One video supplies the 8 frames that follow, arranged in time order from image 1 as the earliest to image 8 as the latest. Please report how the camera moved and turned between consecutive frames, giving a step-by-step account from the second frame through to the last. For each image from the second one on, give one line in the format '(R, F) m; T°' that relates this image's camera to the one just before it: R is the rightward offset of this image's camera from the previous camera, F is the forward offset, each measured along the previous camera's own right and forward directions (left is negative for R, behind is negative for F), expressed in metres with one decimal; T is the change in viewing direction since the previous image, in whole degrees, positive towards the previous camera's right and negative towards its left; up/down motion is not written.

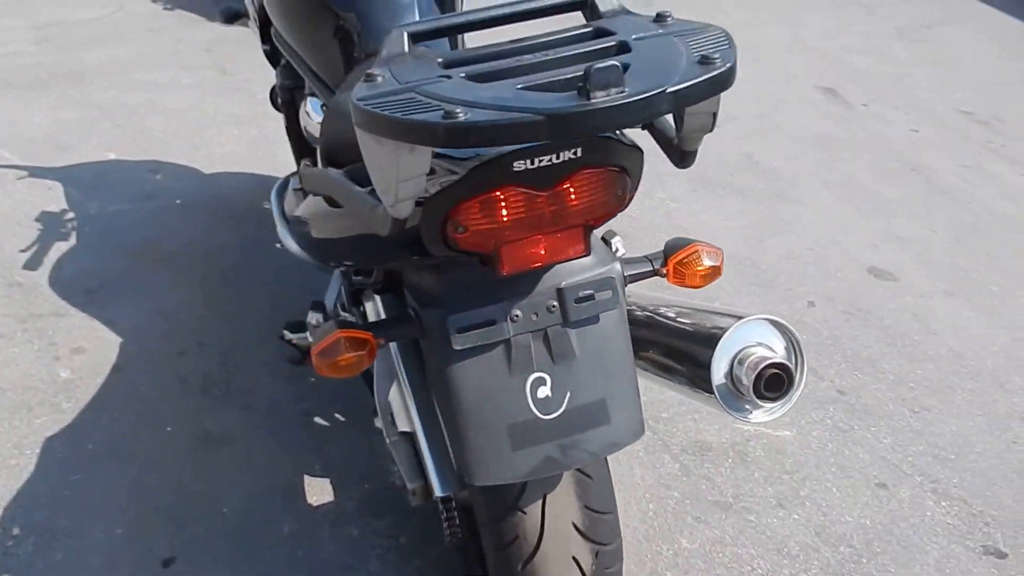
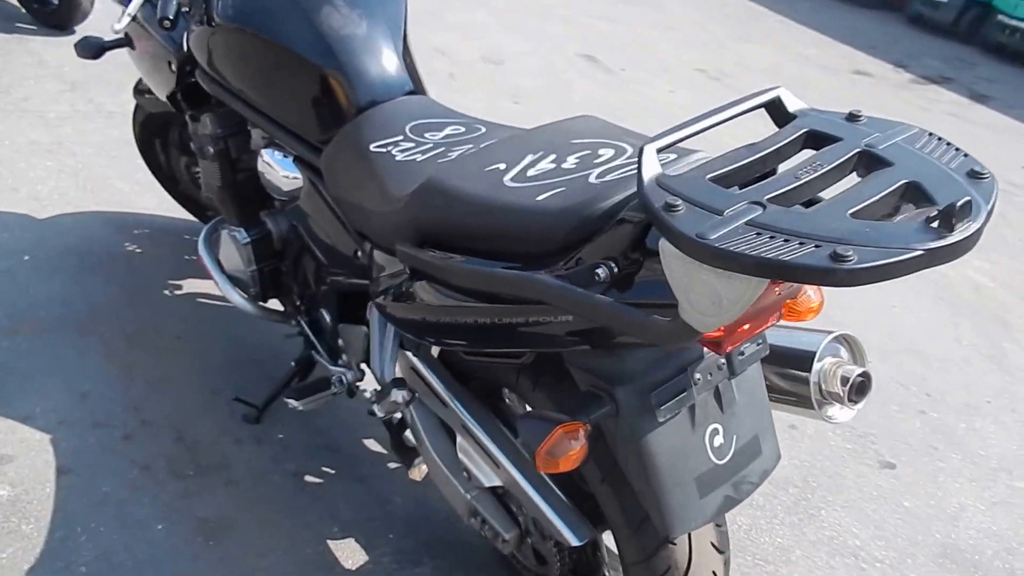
(-0.7, 0.0) m; +17°
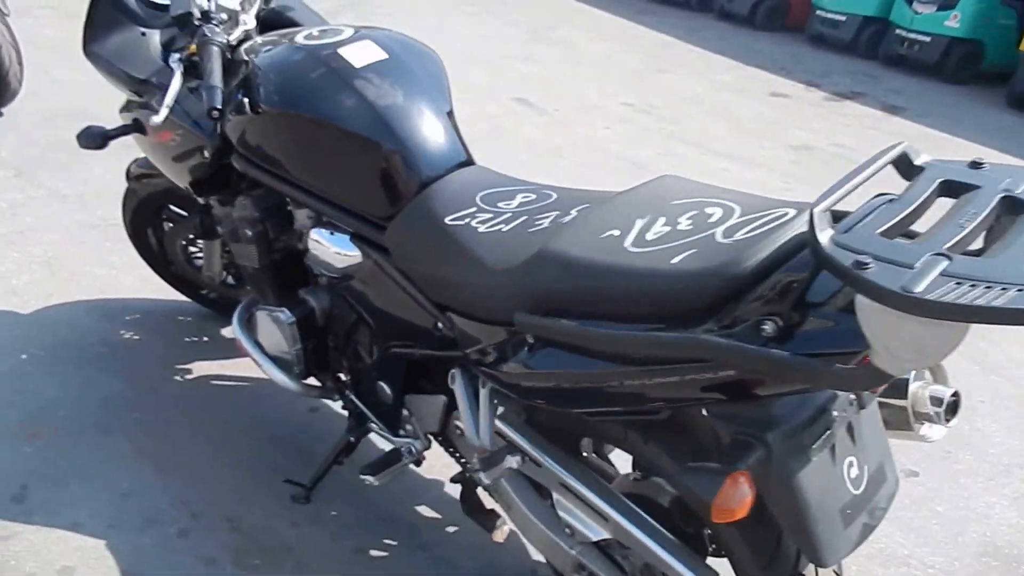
(-0.4, 0.0) m; +5°
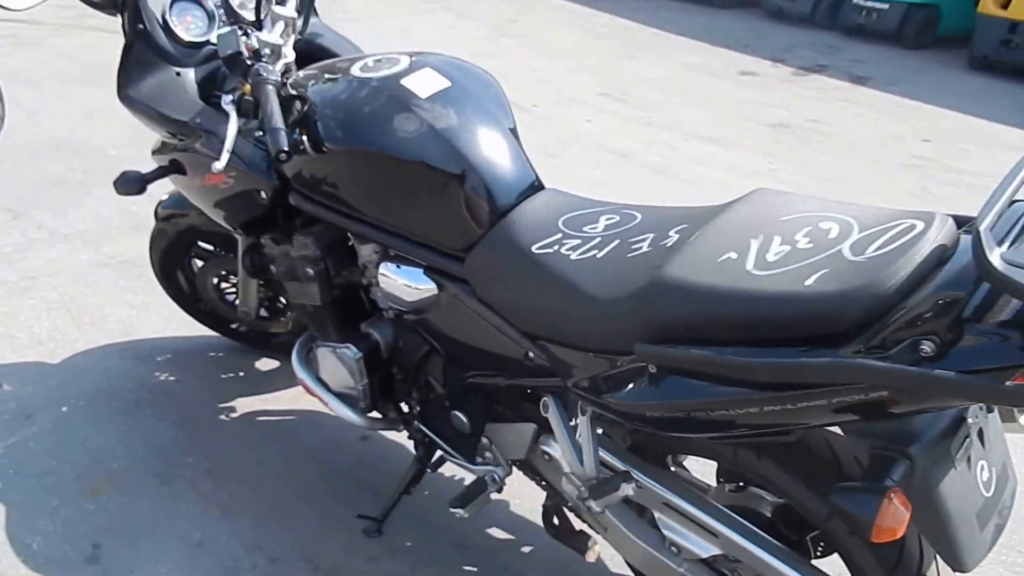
(-0.3, 0.0) m; +2°
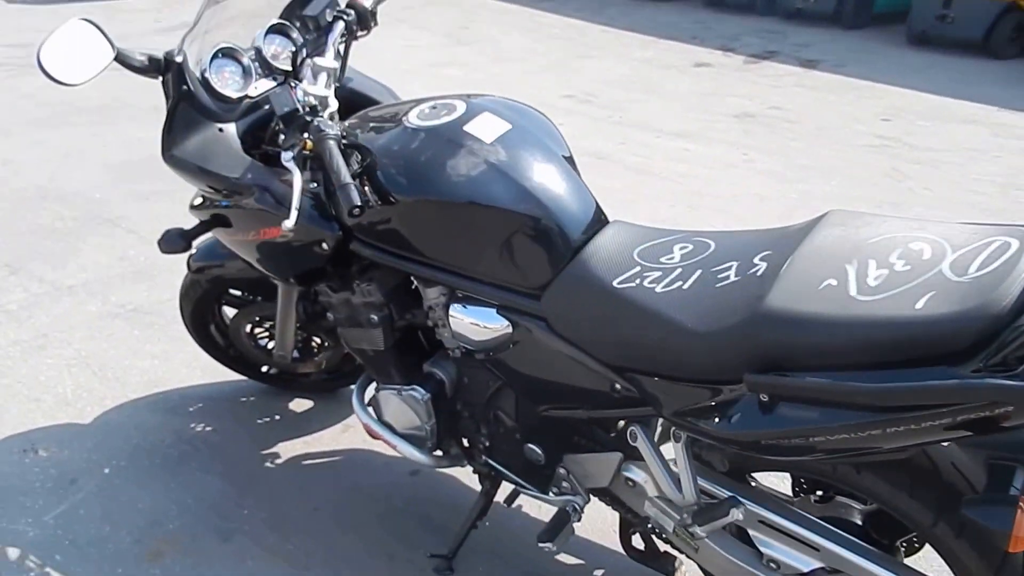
(-0.3, 0.0) m; +3°
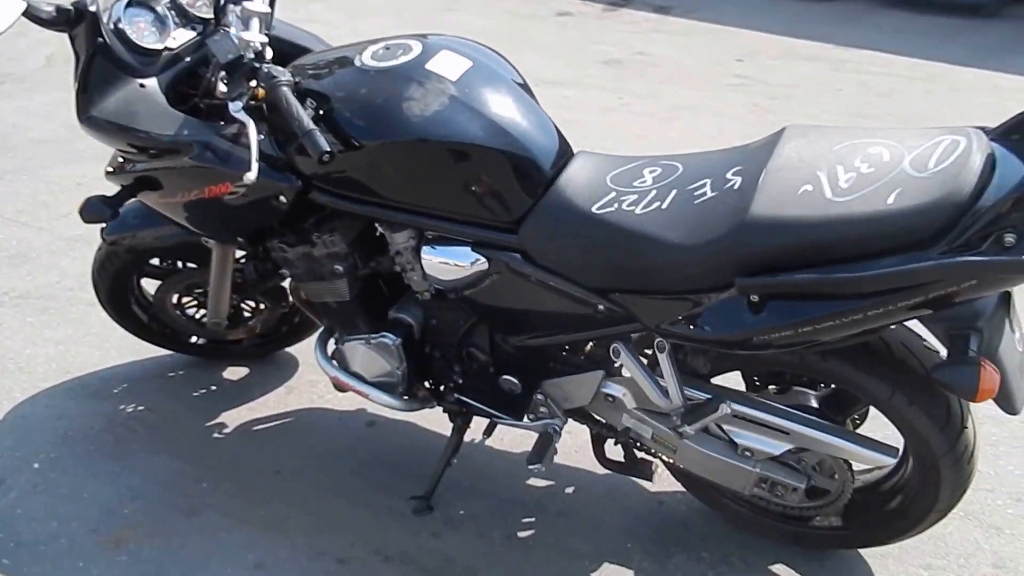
(-0.3, 0.0) m; +10°
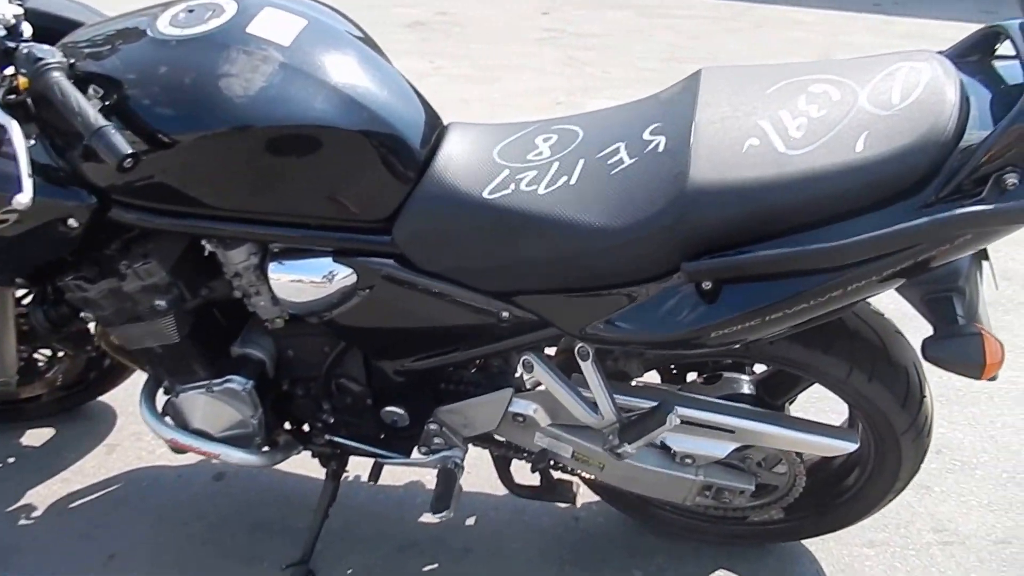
(-0.1, +0.5) m; +11°
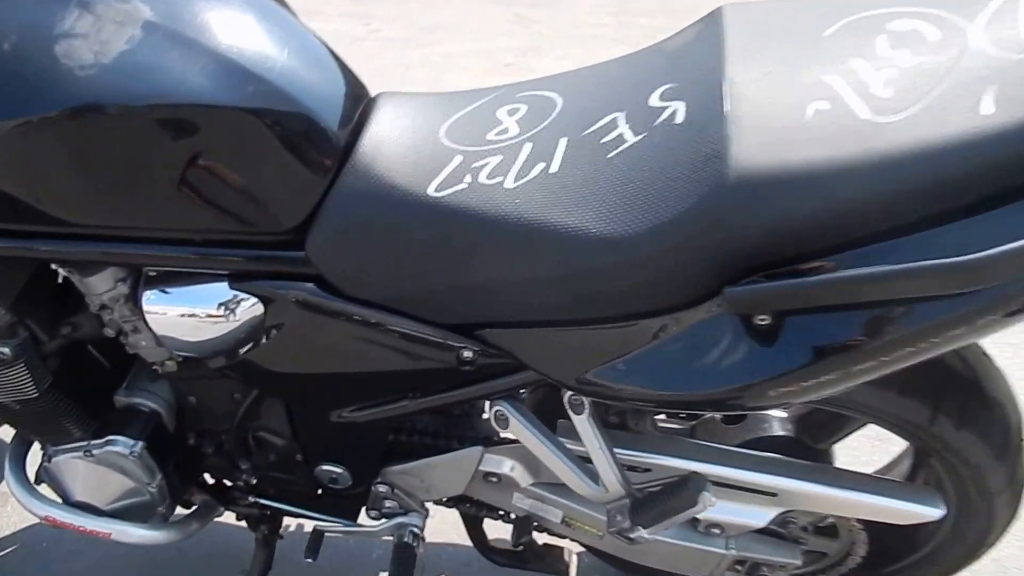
(0.0, +0.5) m; 0°
